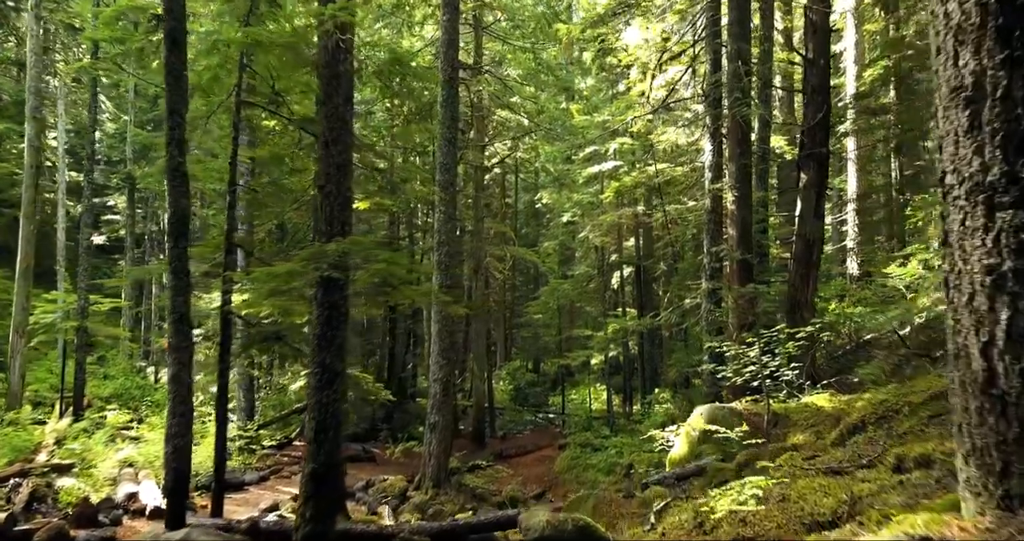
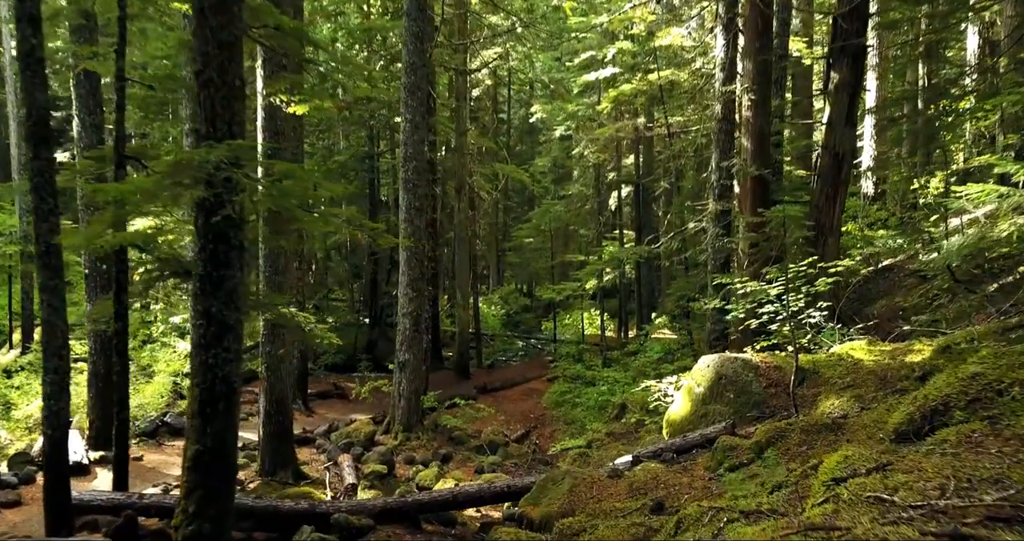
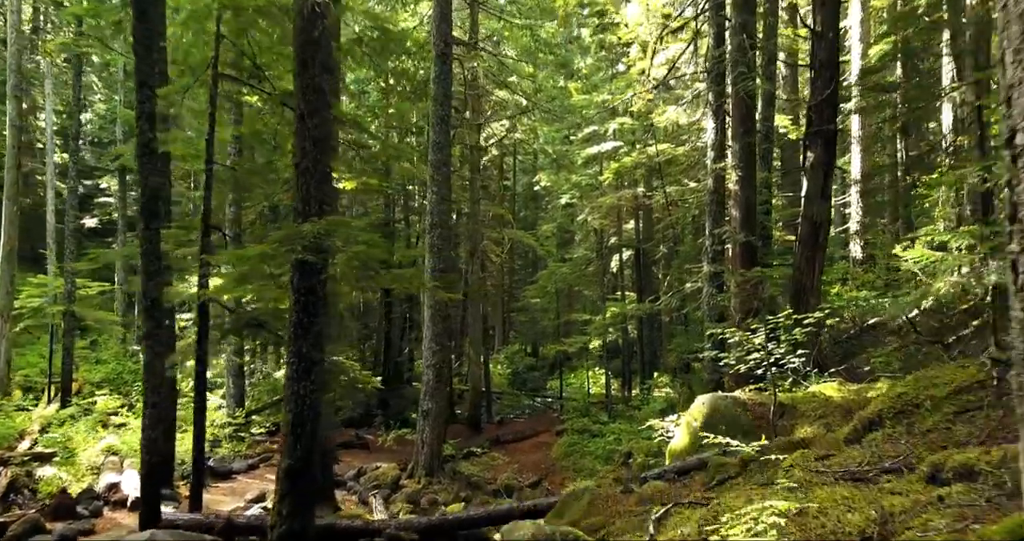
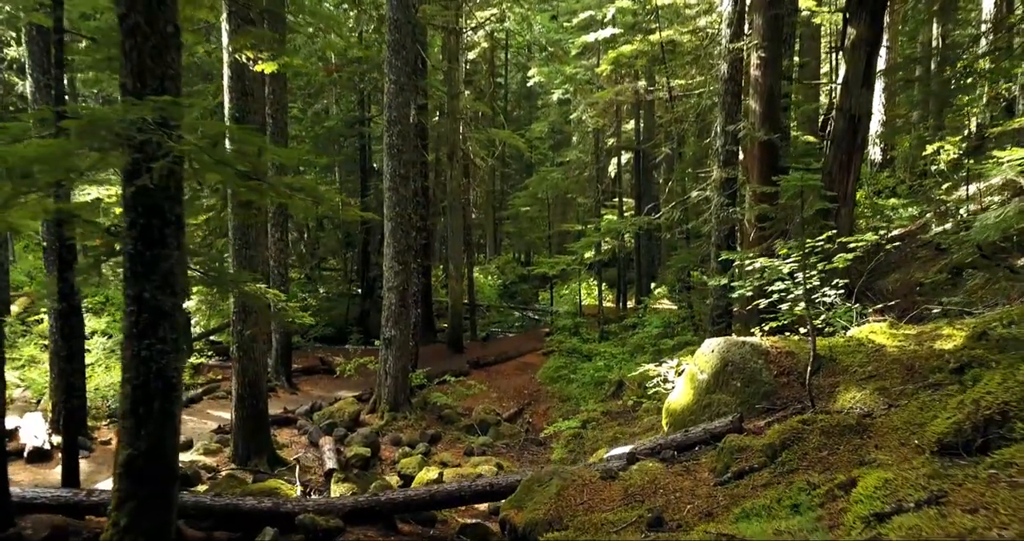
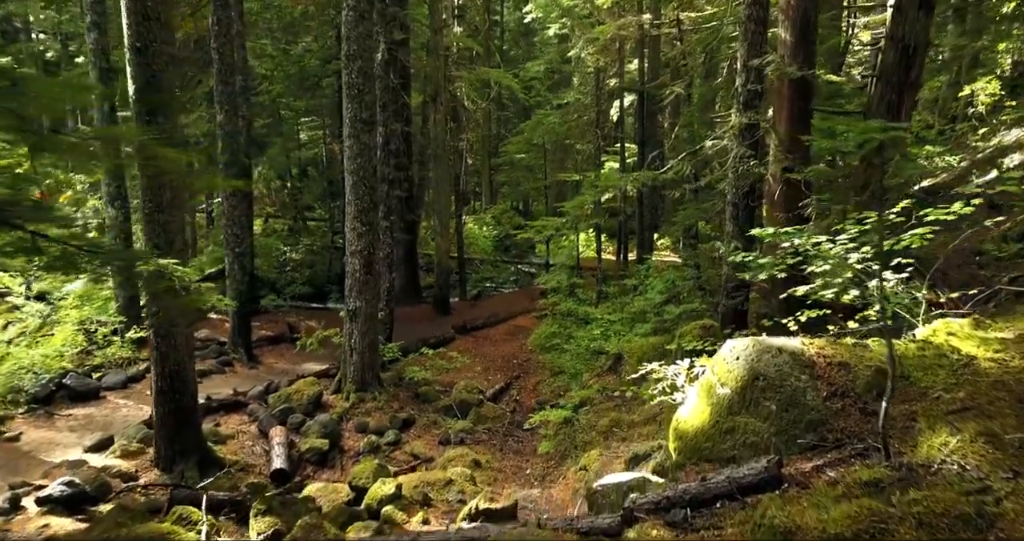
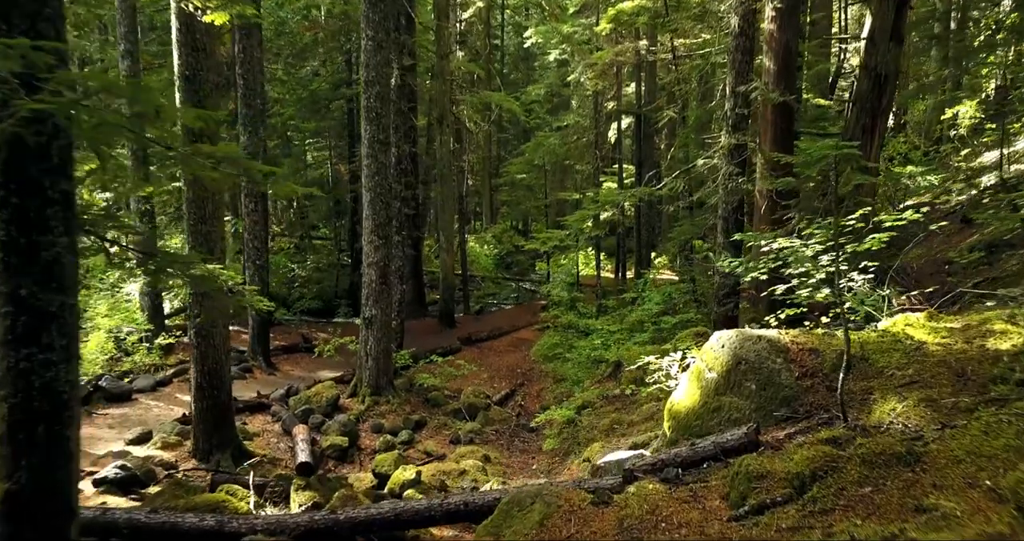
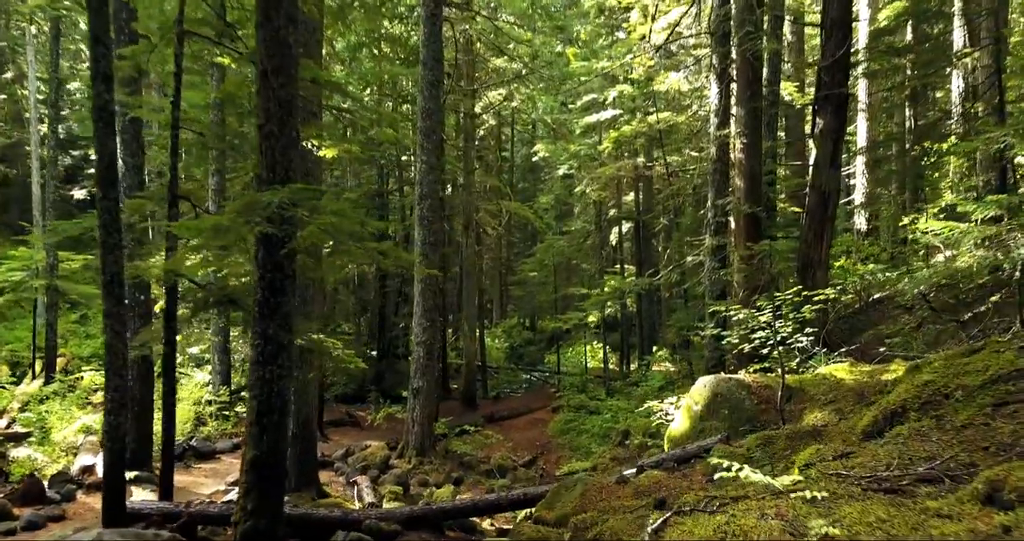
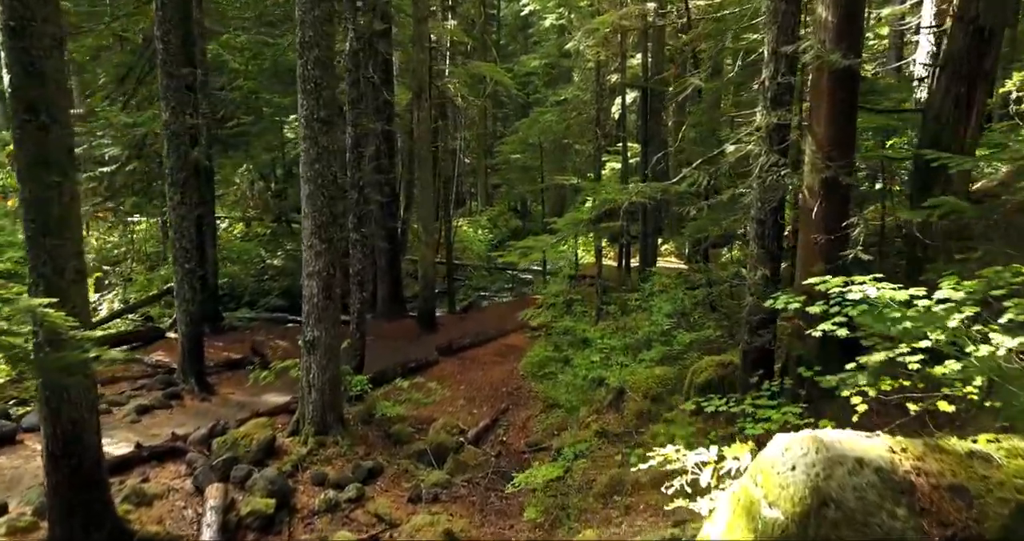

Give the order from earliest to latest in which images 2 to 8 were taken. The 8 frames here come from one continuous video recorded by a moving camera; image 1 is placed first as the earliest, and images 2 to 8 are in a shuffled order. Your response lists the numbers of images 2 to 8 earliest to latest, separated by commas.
3, 7, 2, 4, 6, 5, 8
